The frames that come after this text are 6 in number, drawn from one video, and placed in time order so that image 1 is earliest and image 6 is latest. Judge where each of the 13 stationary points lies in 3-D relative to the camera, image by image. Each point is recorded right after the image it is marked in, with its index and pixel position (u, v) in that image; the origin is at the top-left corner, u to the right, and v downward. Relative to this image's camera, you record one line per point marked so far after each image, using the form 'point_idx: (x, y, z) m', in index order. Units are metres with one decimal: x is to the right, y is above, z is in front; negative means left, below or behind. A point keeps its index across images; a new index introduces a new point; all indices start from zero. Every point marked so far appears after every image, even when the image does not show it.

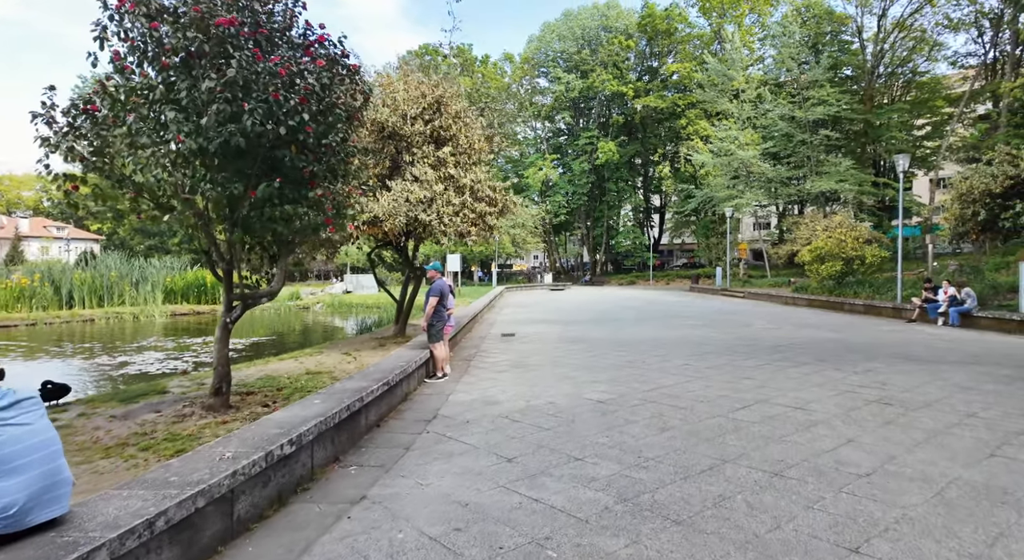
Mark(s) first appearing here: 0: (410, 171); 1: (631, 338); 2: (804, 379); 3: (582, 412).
0: (-1.4, +1.5, +8.3) m
1: (+2.3, -1.1, +11.8) m
2: (+3.5, -1.2, +7.2) m
3: (+0.7, -1.3, +5.7) m
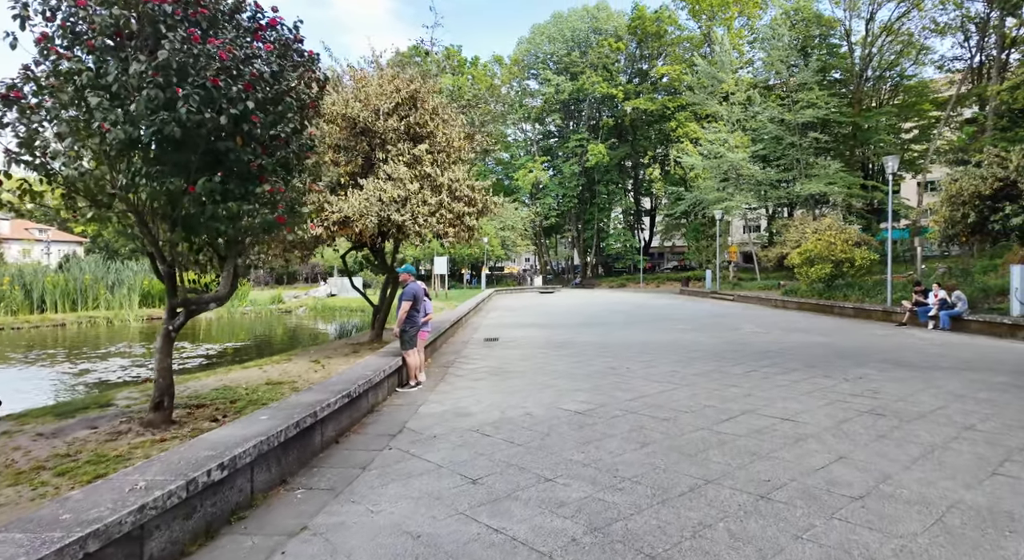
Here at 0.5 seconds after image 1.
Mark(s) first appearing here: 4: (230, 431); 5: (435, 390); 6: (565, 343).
0: (-1.7, +1.5, +8.0) m
1: (+2.0, -1.2, +11.5) m
2: (+3.2, -1.2, +6.9) m
3: (+0.4, -1.3, +5.4) m
4: (-1.7, -0.9, +3.6) m
5: (-0.9, -1.3, +7.1) m
6: (+1.0, -1.2, +11.5) m
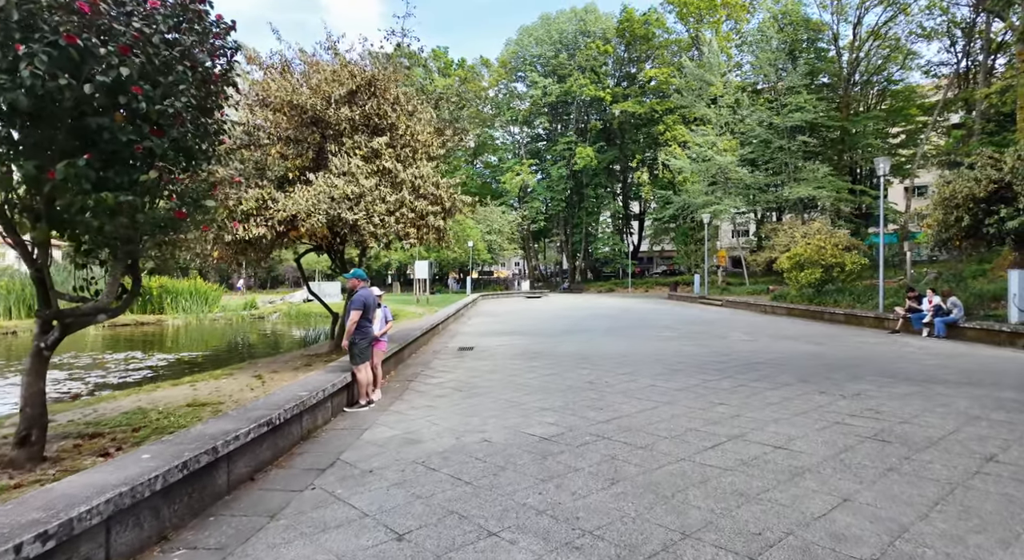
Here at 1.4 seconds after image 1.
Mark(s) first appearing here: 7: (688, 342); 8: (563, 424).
0: (-2.1, +1.4, +7.2) m
1: (+1.5, -1.3, +10.8) m
2: (+2.8, -1.3, +6.2) m
3: (0.0, -1.3, +4.6) m
4: (-2.1, -1.0, +2.9) m
5: (-1.3, -1.4, +6.3) m
6: (+0.5, -1.3, +10.8) m
7: (+3.5, -1.2, +12.1) m
8: (+0.5, -1.3, +5.5) m
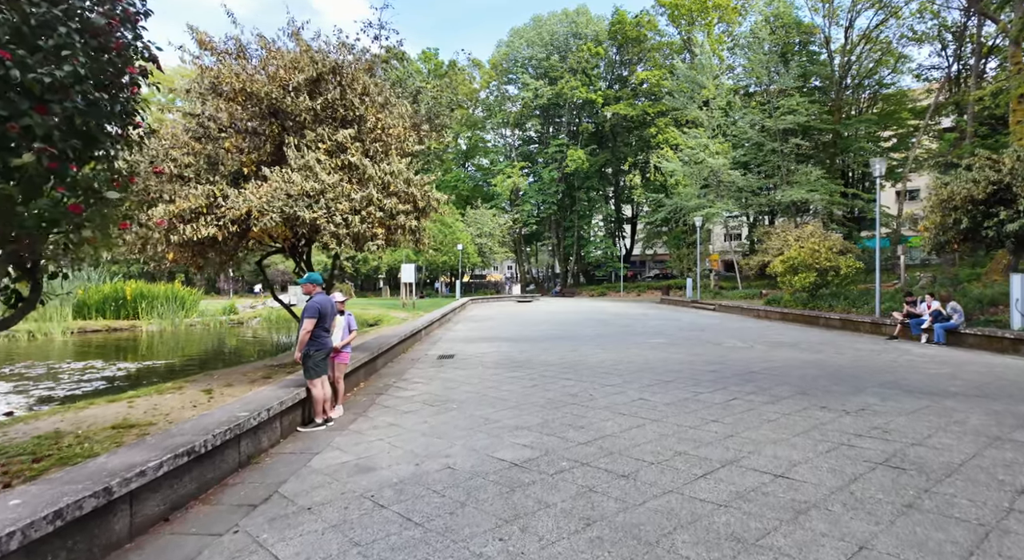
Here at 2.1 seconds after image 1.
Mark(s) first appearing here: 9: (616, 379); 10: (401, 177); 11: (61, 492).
0: (-2.4, +1.4, +6.6) m
1: (+1.2, -1.4, +10.2) m
2: (+2.6, -1.3, +5.7) m
3: (-0.2, -1.4, +4.1) m
4: (-2.3, -1.0, +2.3) m
5: (-1.6, -1.4, +5.7) m
6: (+0.2, -1.4, +10.2) m
7: (+3.2, -1.3, +11.6) m
8: (+0.2, -1.4, +4.9) m
9: (+1.5, -1.4, +8.5) m
10: (-1.4, +1.3, +7.4) m
11: (-2.2, -1.0, +2.9) m
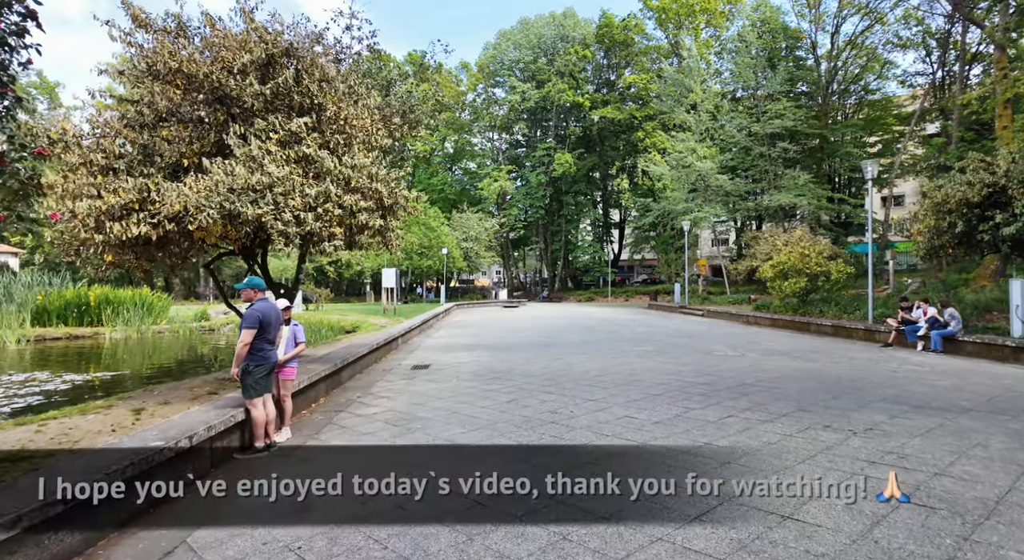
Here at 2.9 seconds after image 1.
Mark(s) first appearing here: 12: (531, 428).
0: (-2.7, +1.3, +5.9) m
1: (+0.9, -1.5, +9.5) m
2: (+2.3, -1.4, +5.0) m
3: (-0.4, -1.4, +3.4) m
4: (-2.5, -1.0, +1.6) m
5: (-1.8, -1.5, +5.0) m
6: (-0.1, -1.5, +9.6) m
7: (+2.8, -1.4, +10.9) m
8: (0.0, -1.4, +4.3) m
9: (+1.1, -1.4, +7.8) m
10: (-1.7, +1.2, +6.7) m
11: (-2.4, -1.0, +2.2) m
12: (+0.2, -1.4, +5.9) m
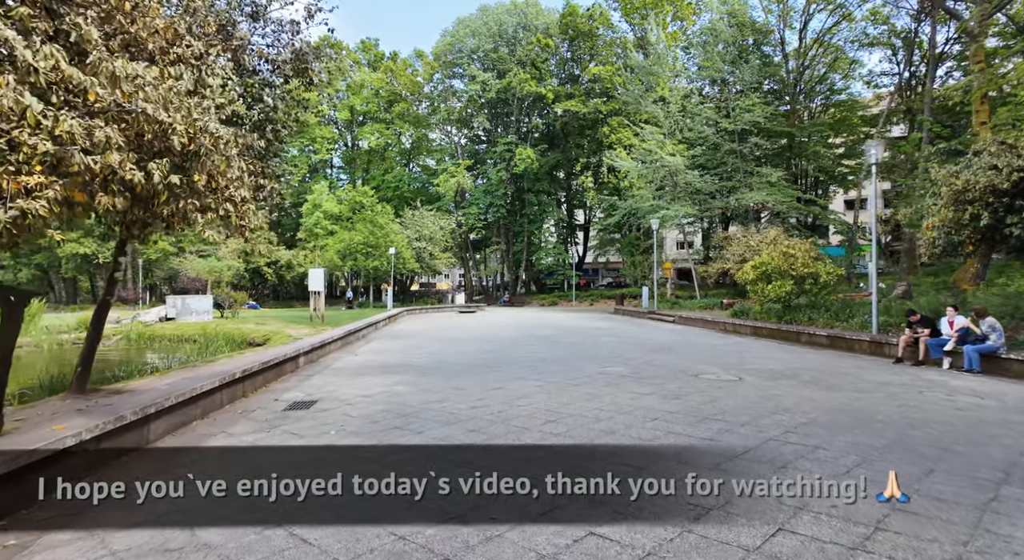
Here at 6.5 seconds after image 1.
0: (-3.4, +1.3, +2.8) m
1: (-0.1, -1.5, +6.6) m
2: (+1.6, -1.4, +2.2) m
3: (-1.0, -1.4, +0.3) m
4: (-2.9, -1.0, -1.6) m
5: (-2.5, -1.4, +1.9) m
6: (-1.1, -1.5, +6.5) m
7: (+1.8, -1.4, +8.1) m
8: (-0.7, -1.4, +1.2) m
9: (+0.3, -1.5, +4.9) m
10: (-2.5, +1.2, +3.6) m
11: (-2.9, -1.0, -1.0) m
12: (-0.5, -1.4, +2.9) m
